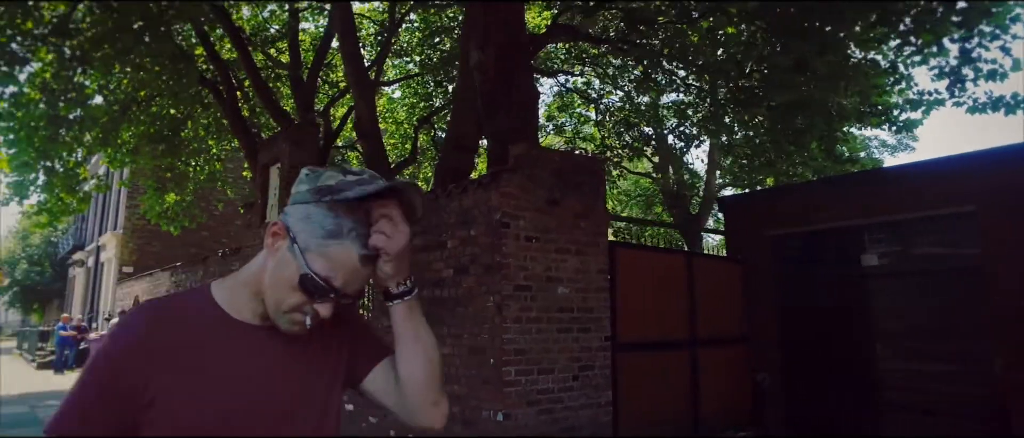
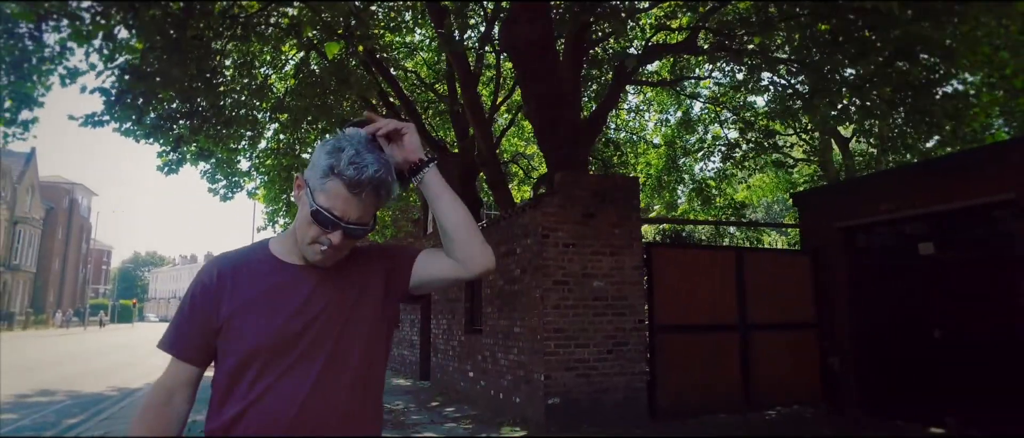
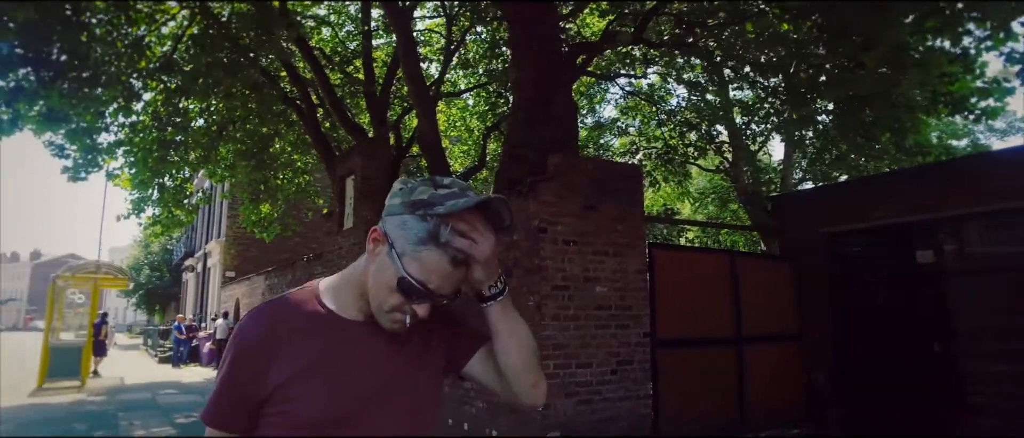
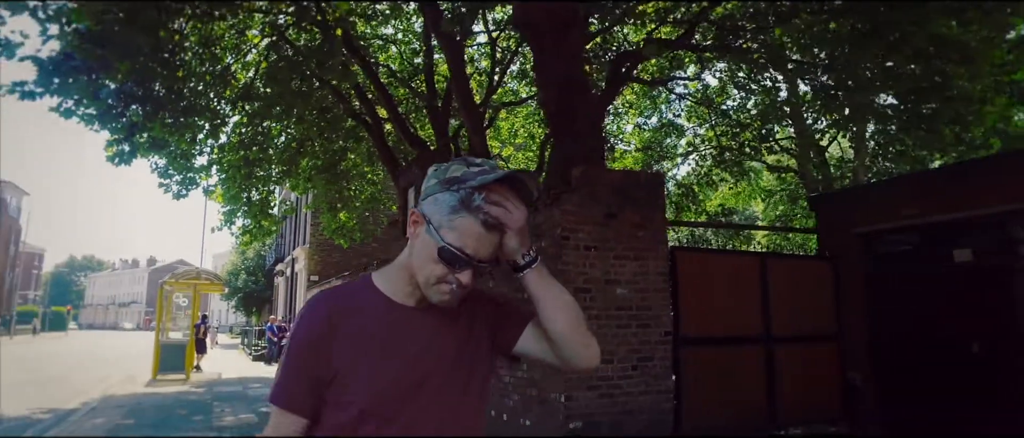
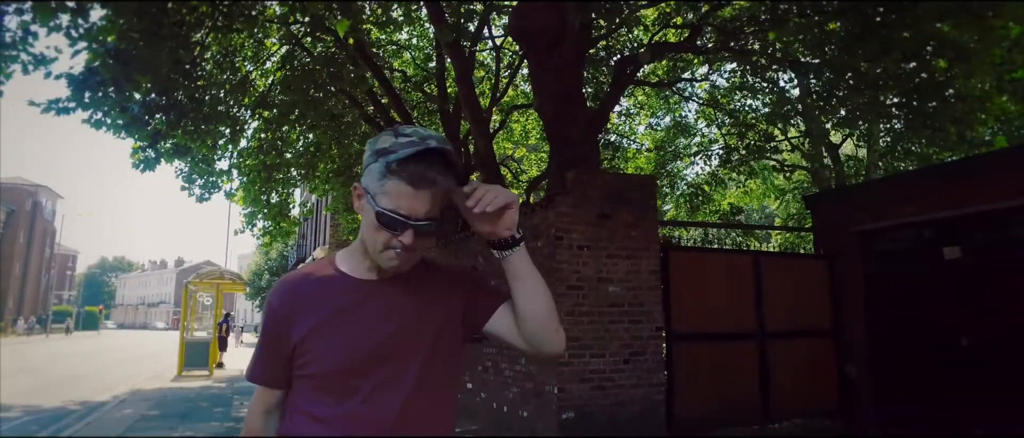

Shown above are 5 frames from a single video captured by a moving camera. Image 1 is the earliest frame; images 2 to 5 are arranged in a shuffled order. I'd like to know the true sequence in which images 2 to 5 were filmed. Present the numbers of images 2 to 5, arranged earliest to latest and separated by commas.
3, 4, 5, 2
